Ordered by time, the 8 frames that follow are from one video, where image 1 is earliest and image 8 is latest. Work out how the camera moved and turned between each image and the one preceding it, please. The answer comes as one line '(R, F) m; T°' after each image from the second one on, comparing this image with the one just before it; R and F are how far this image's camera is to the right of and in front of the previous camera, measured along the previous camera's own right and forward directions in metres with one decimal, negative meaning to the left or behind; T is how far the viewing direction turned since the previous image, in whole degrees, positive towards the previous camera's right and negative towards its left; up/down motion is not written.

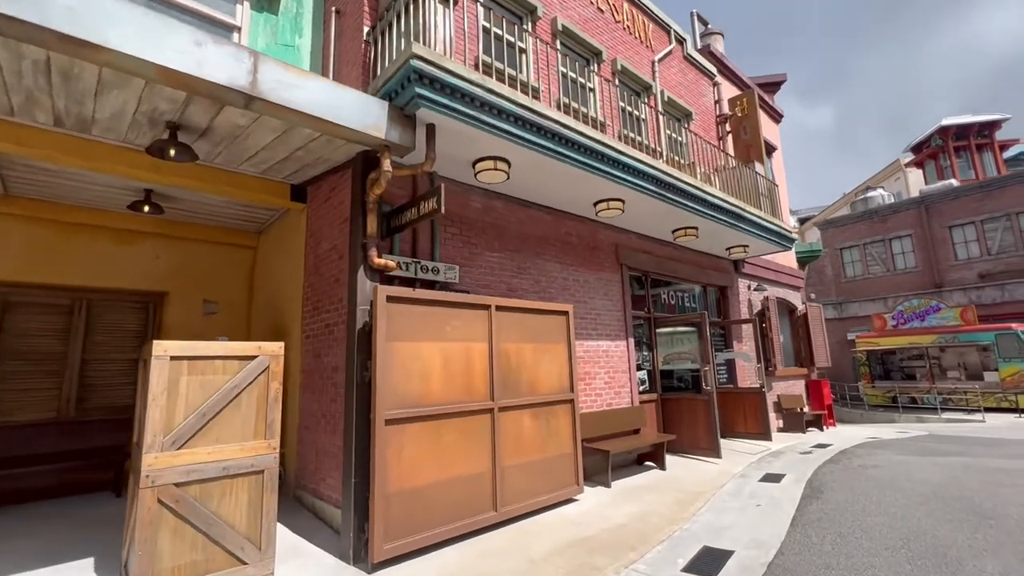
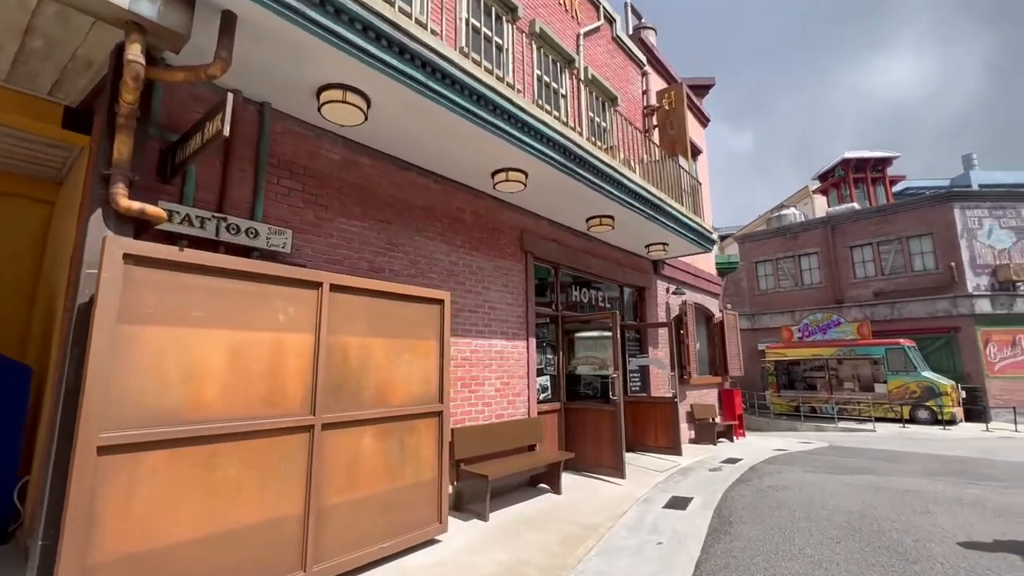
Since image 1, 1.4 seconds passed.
(+0.8, +1.2) m; +8°
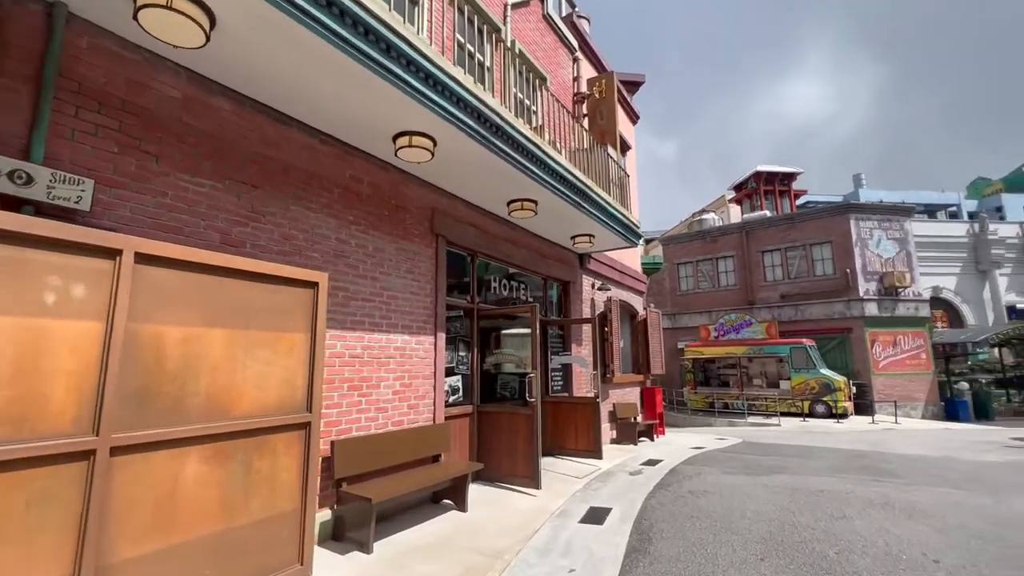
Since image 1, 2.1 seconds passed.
(+0.3, +0.8) m; +8°
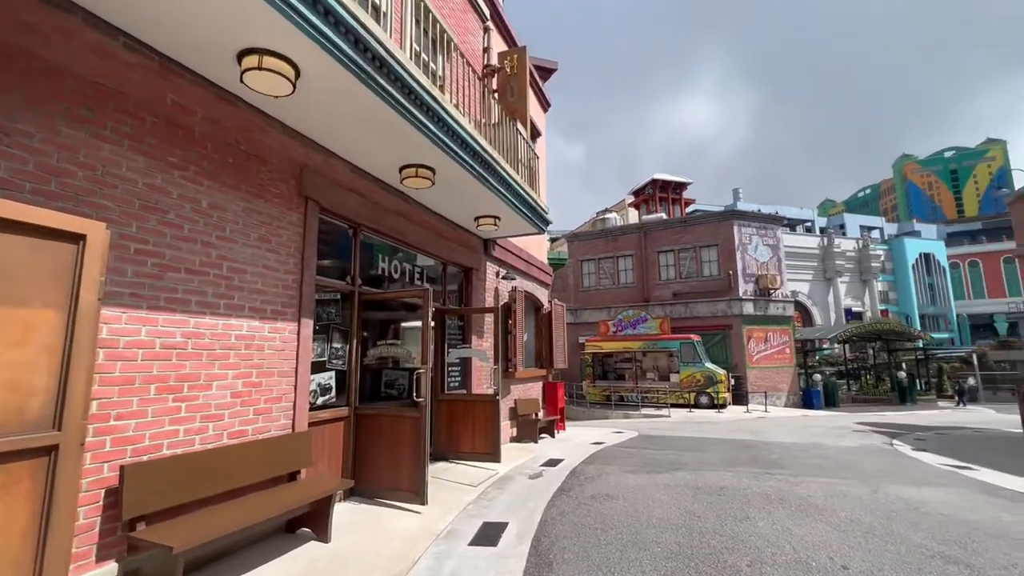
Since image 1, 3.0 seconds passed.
(+0.2, +0.8) m; +11°
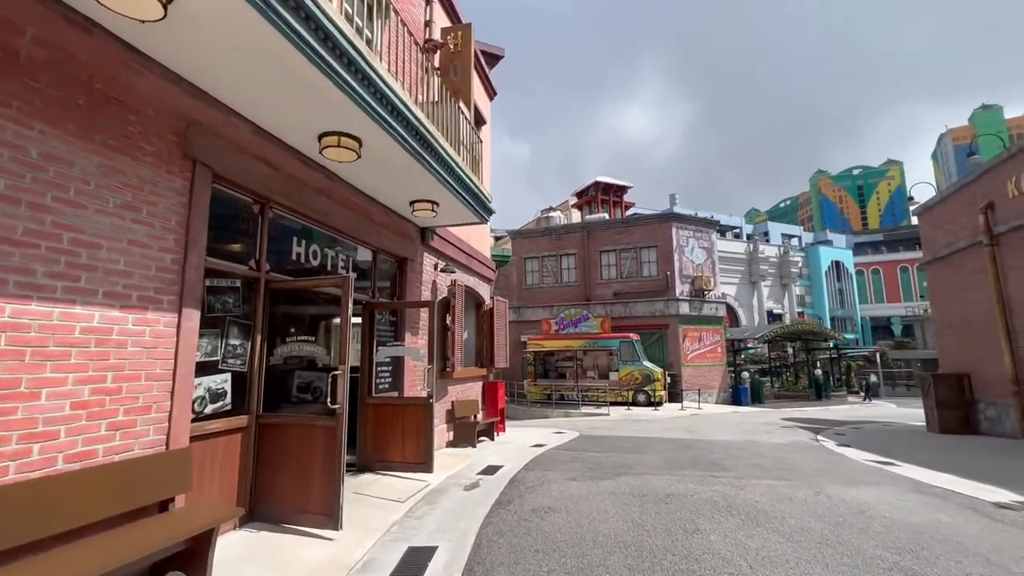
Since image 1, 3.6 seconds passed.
(+0.1, +0.6) m; +7°
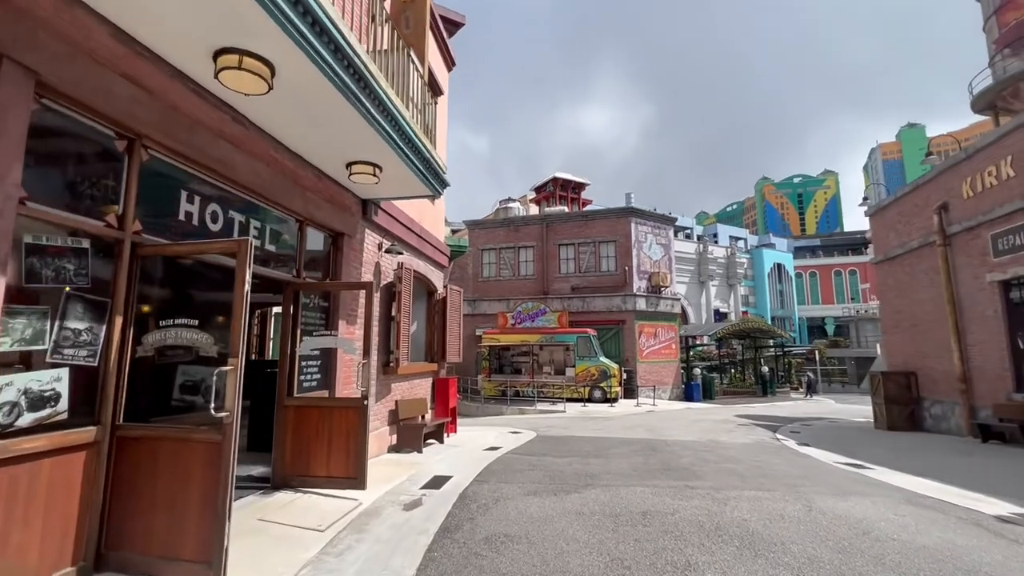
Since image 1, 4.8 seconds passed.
(0.0, +1.0) m; +5°
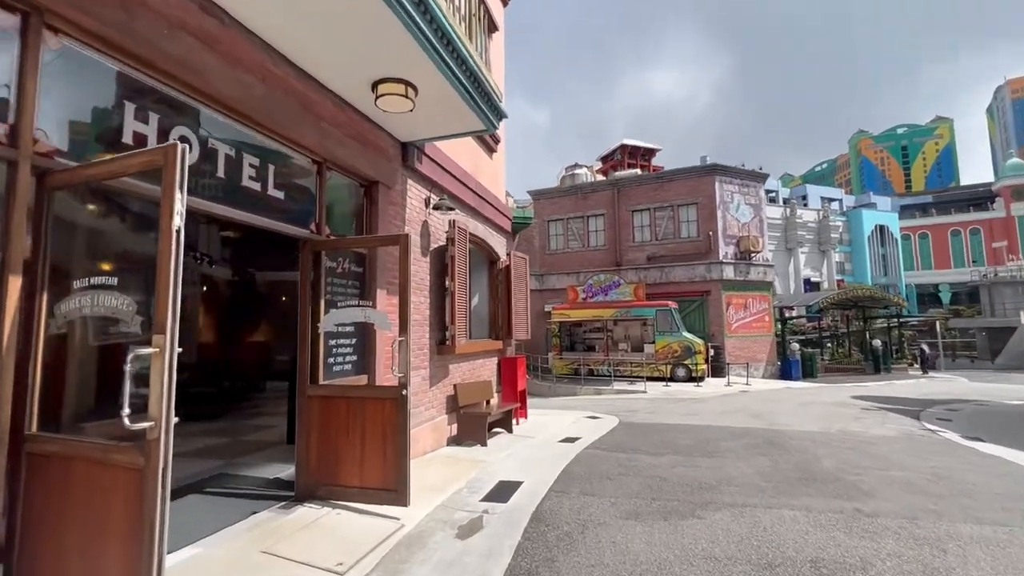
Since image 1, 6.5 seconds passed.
(-0.1, +1.5) m; -8°
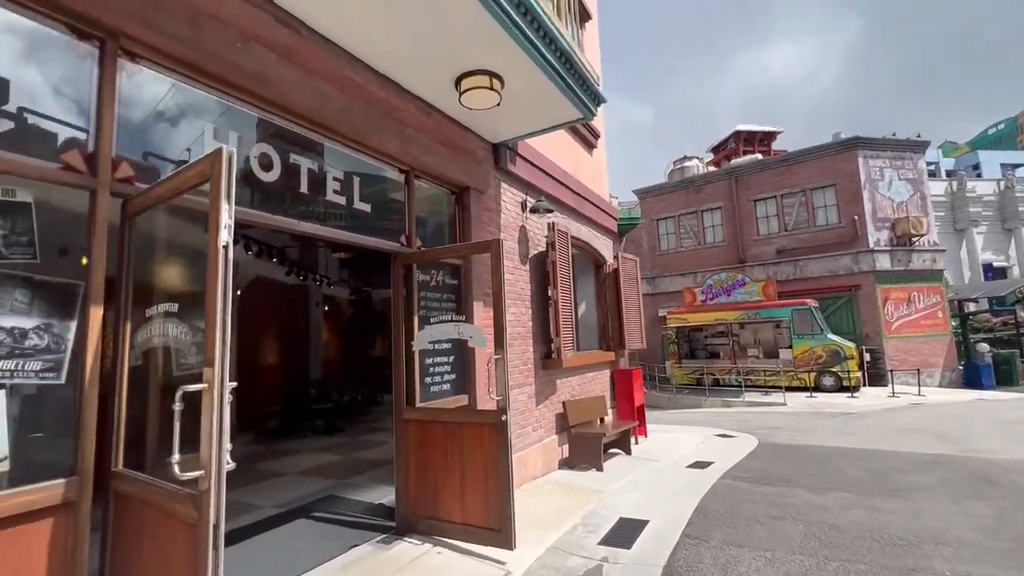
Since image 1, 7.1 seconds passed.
(0.0, +0.6) m; -13°
